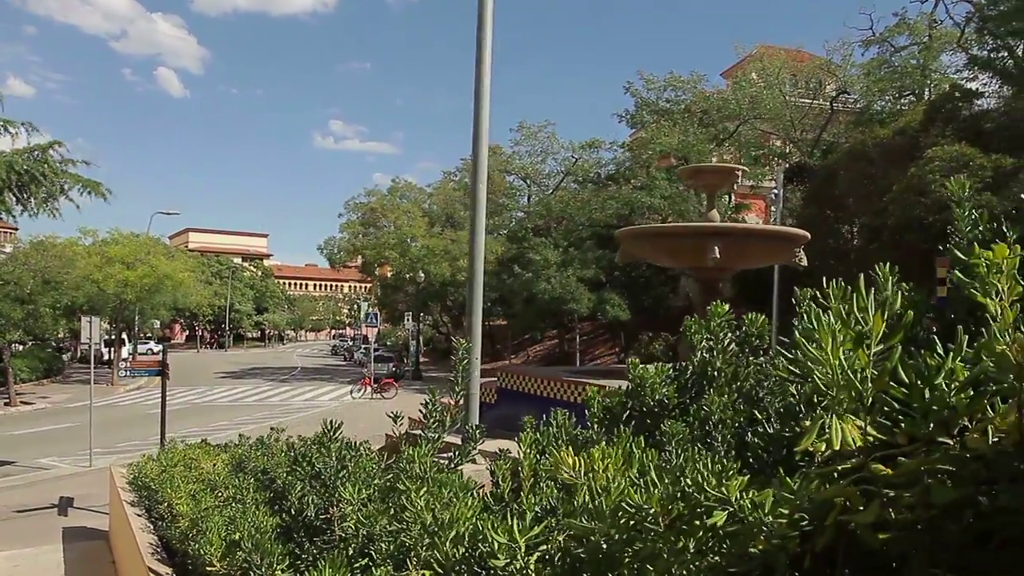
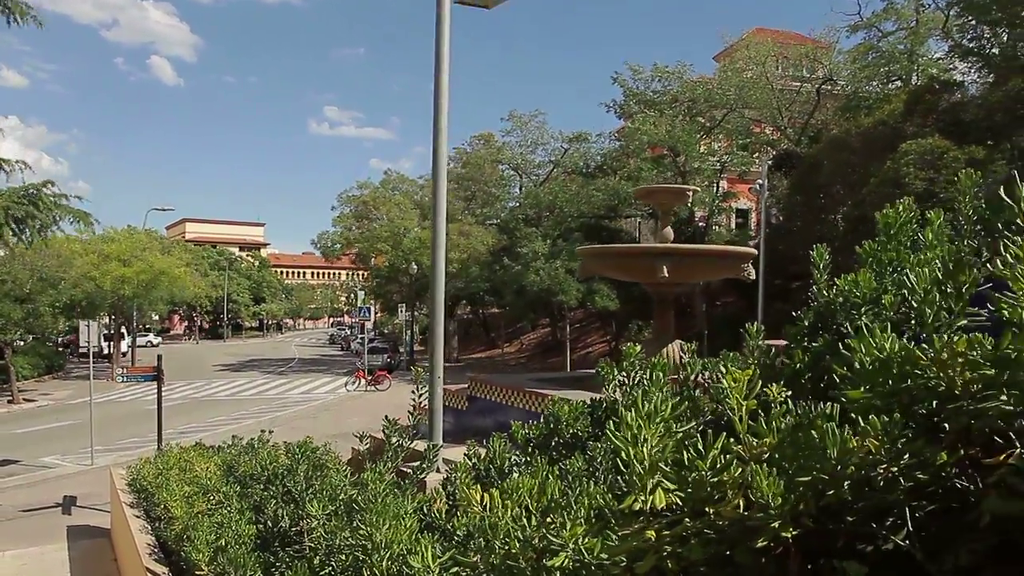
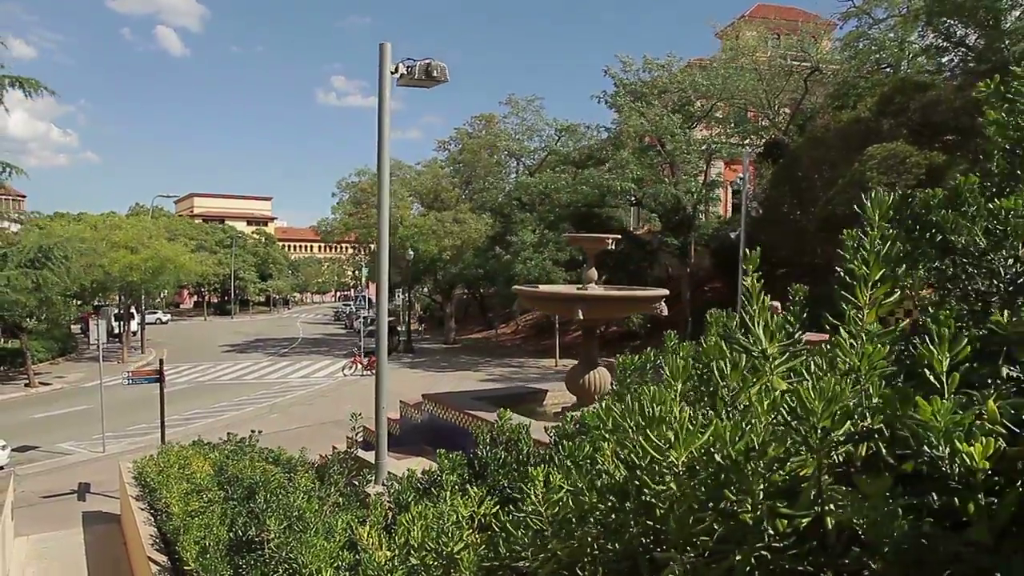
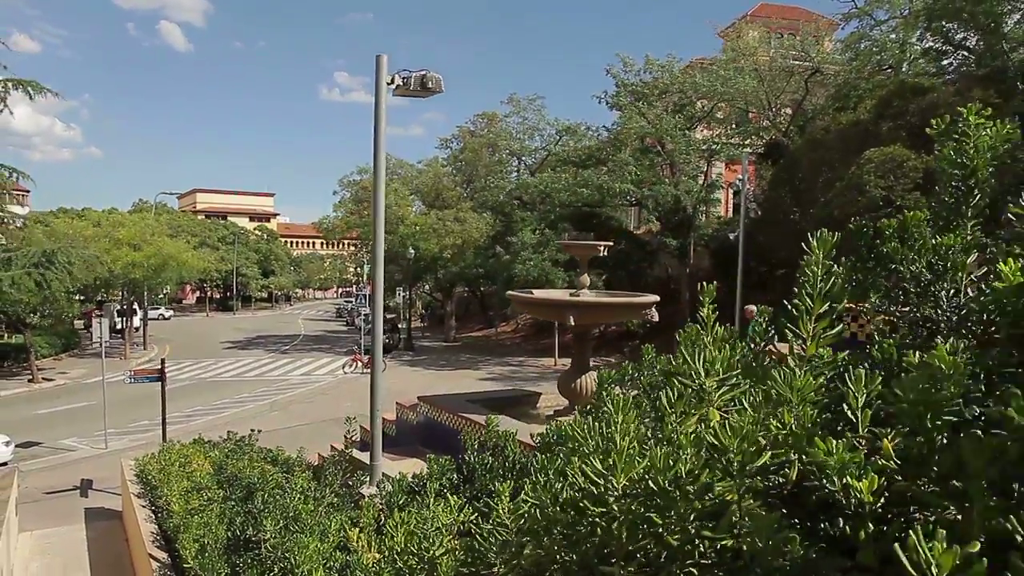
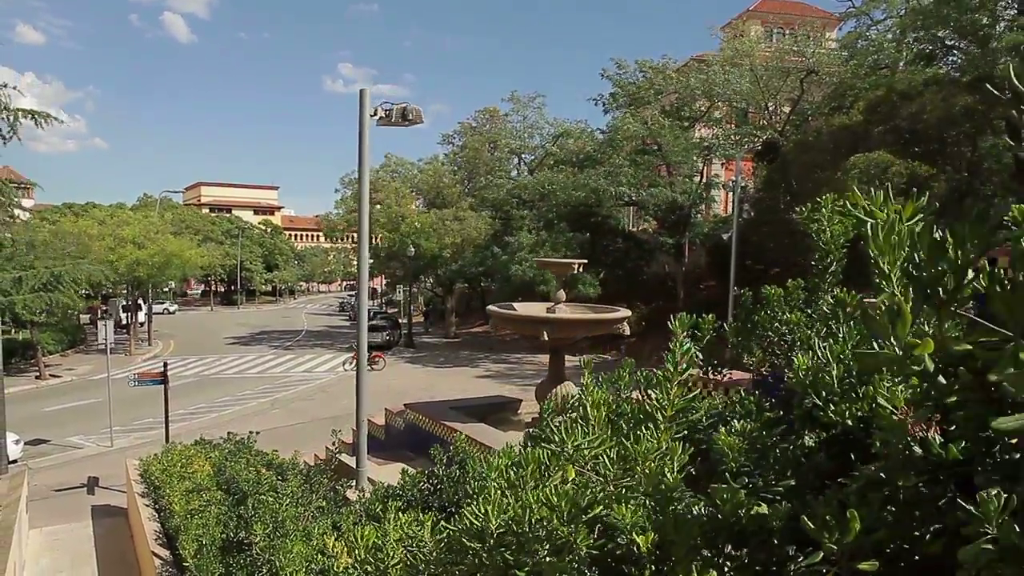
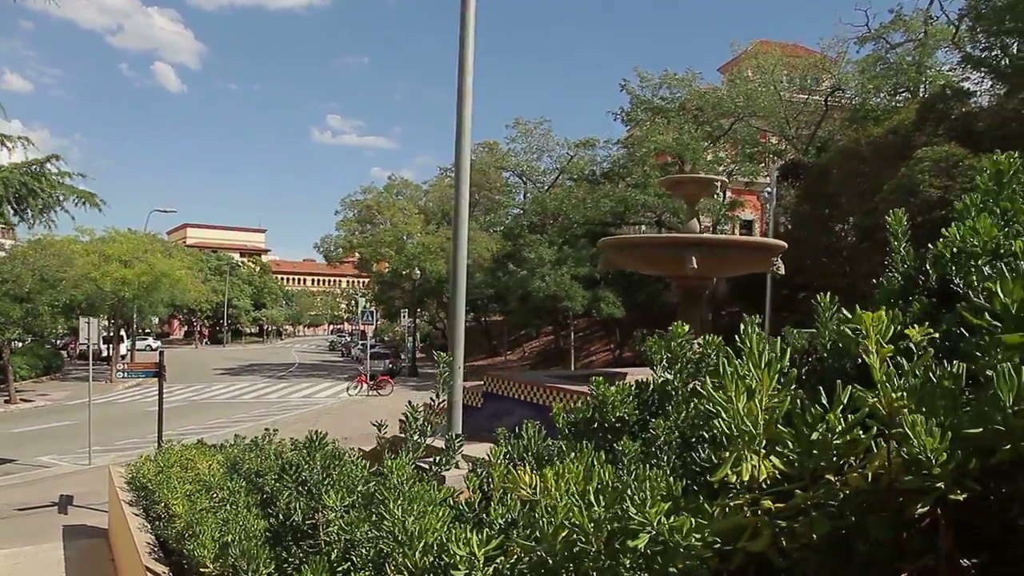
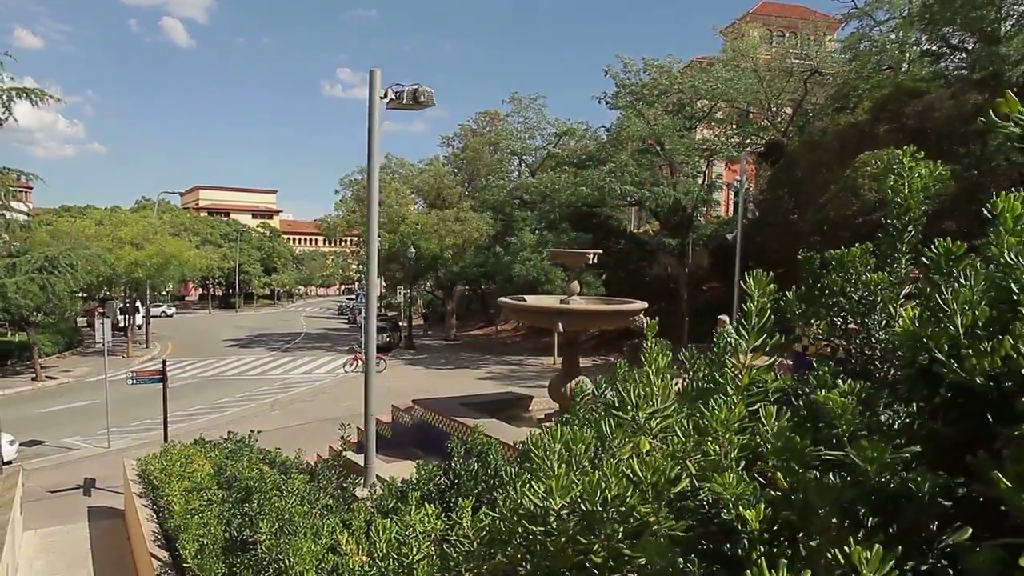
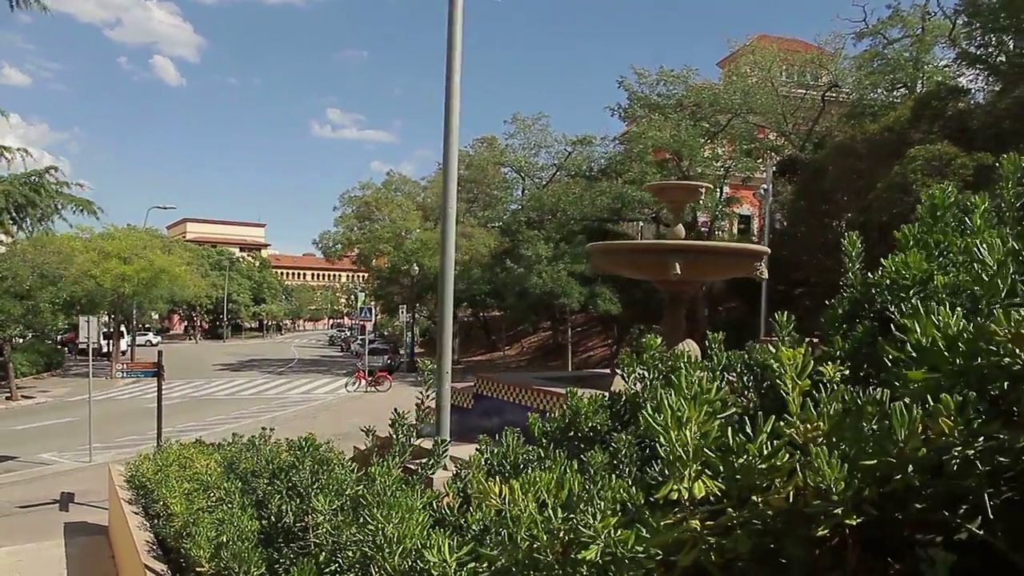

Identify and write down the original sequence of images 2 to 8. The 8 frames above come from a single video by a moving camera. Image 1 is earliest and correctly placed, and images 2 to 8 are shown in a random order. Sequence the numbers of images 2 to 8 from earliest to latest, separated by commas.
6, 8, 2, 3, 4, 7, 5
